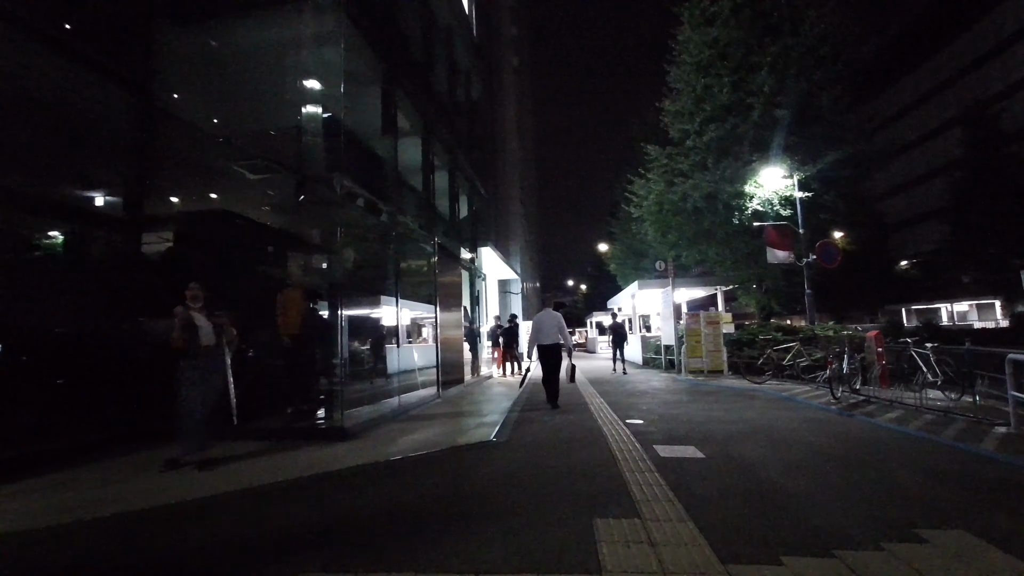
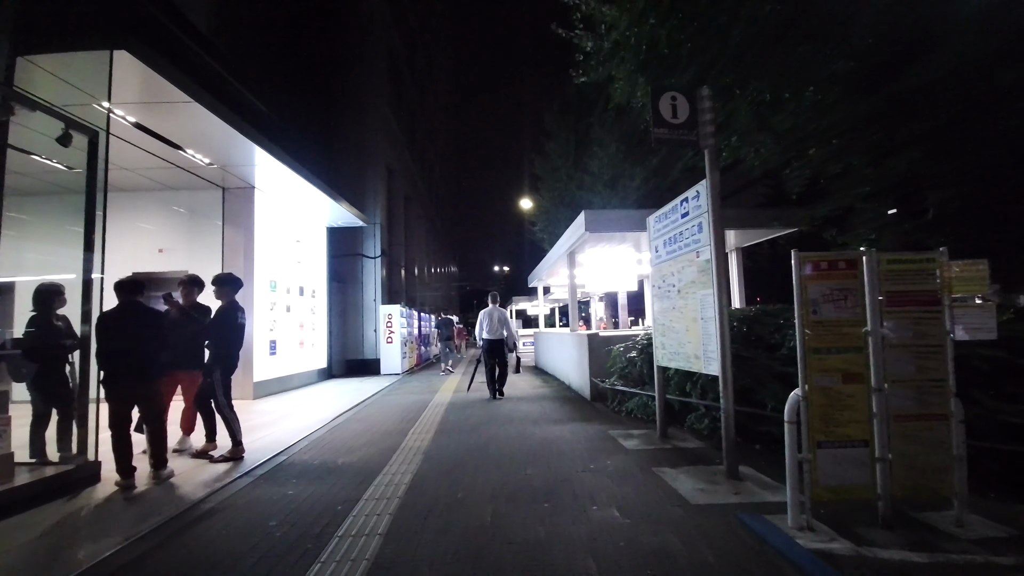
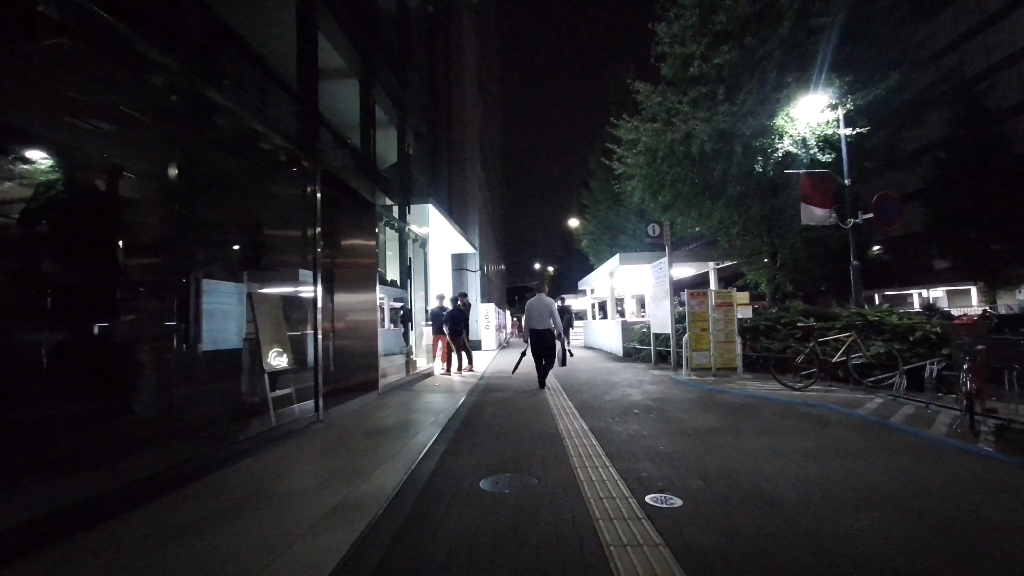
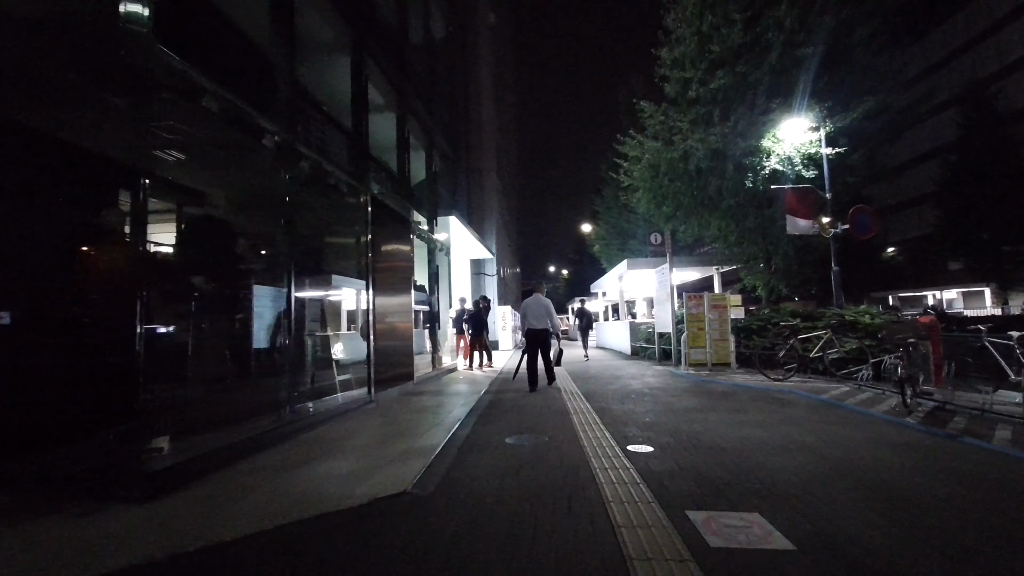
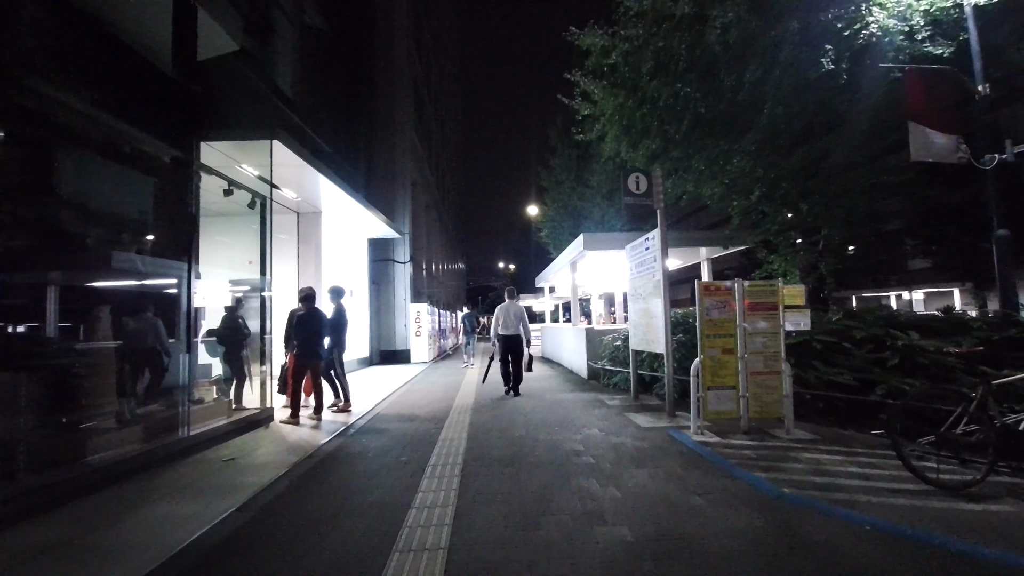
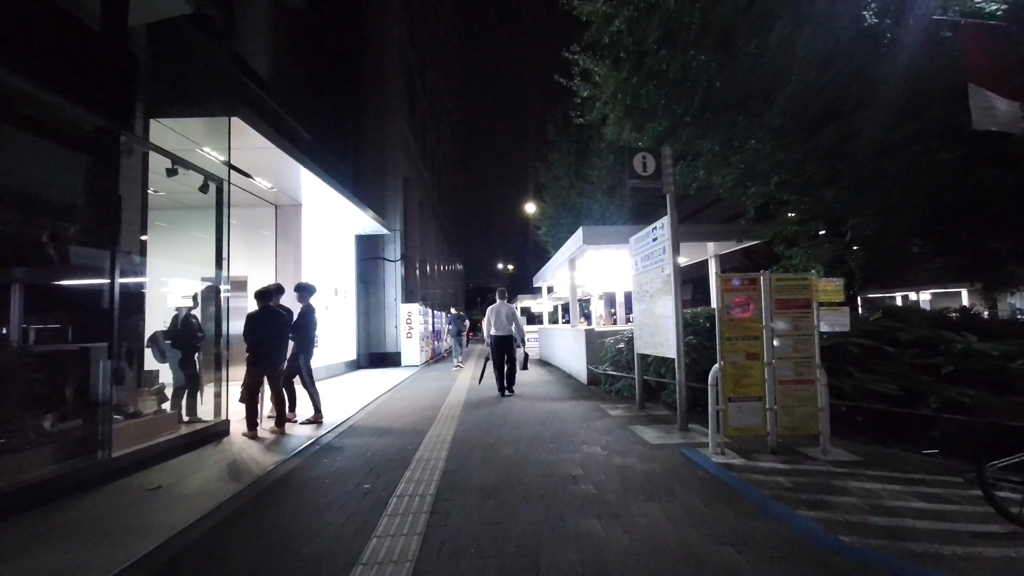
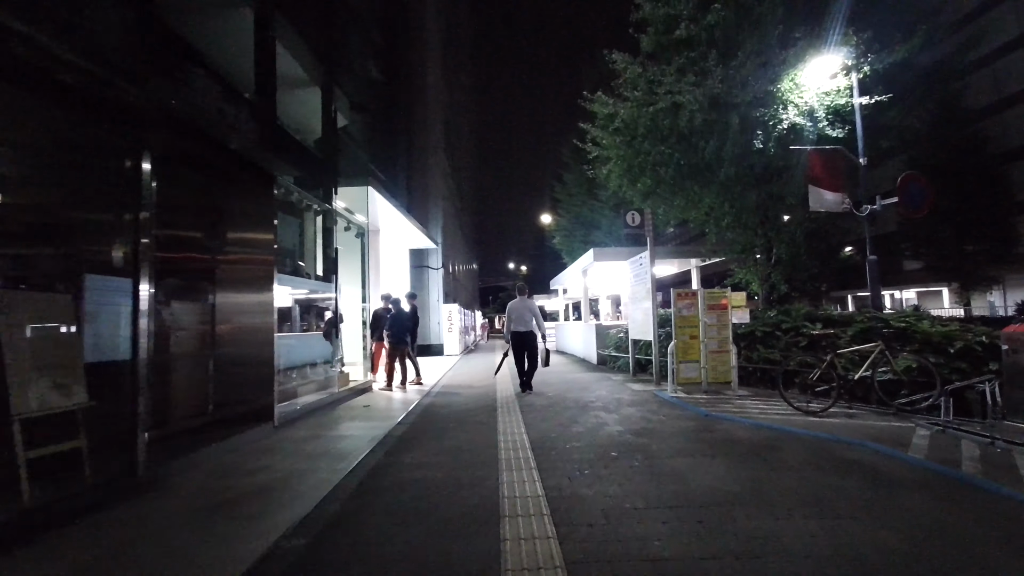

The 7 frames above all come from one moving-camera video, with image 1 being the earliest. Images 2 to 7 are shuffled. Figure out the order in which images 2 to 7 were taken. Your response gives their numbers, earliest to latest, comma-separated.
4, 3, 7, 5, 6, 2
